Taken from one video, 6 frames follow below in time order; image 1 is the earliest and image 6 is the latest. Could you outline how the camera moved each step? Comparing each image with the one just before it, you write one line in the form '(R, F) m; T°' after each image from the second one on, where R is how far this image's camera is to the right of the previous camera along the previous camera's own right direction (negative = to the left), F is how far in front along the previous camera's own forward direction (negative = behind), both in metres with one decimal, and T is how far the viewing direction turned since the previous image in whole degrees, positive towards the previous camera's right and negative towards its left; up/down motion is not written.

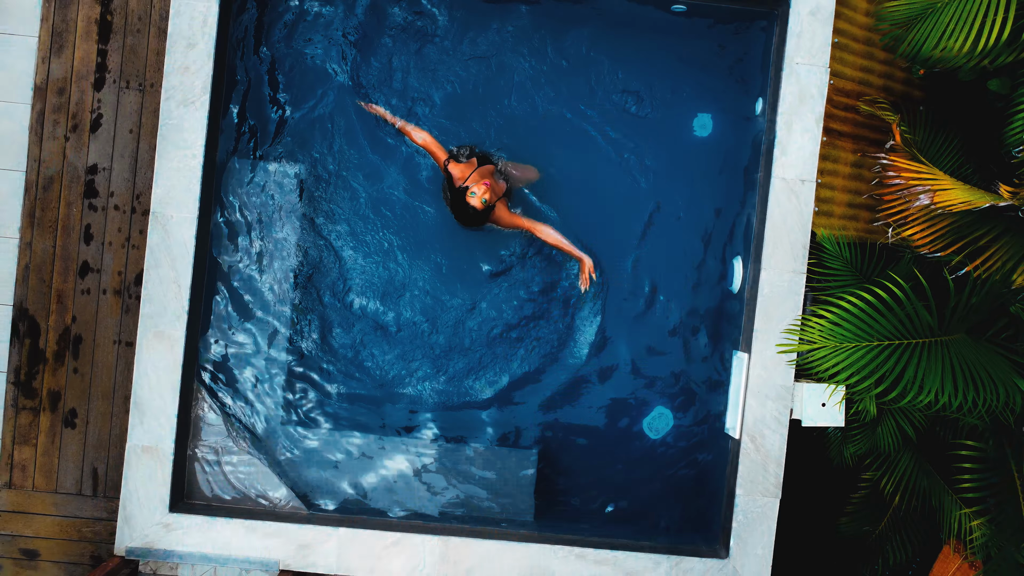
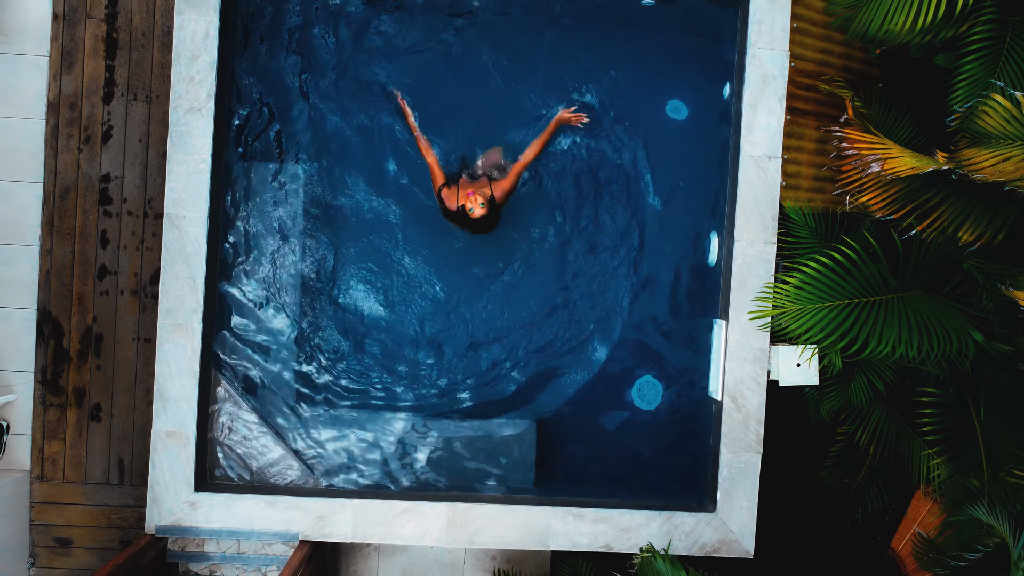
(0.0, -0.2) m; 0°
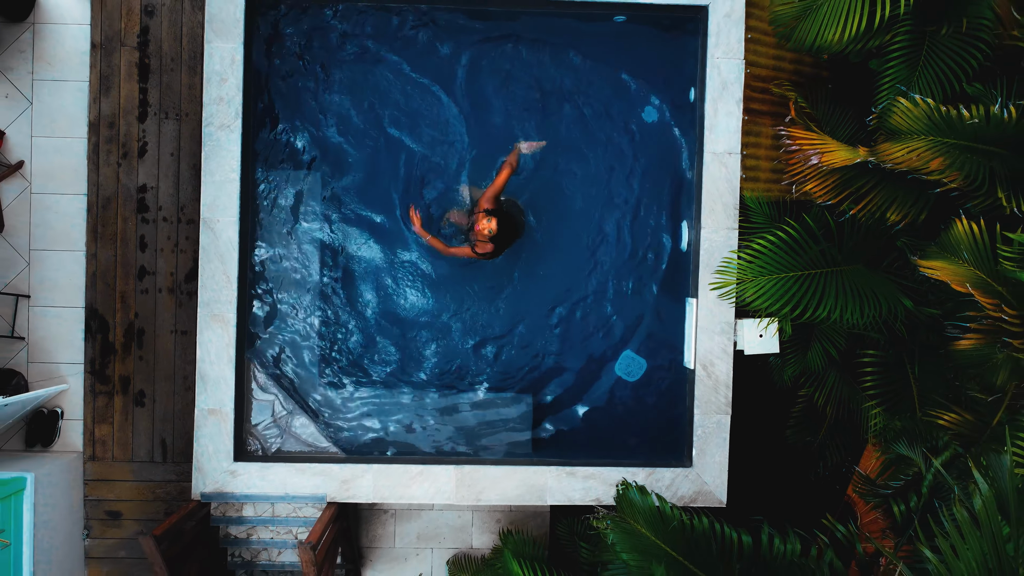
(0.0, -0.4) m; 0°
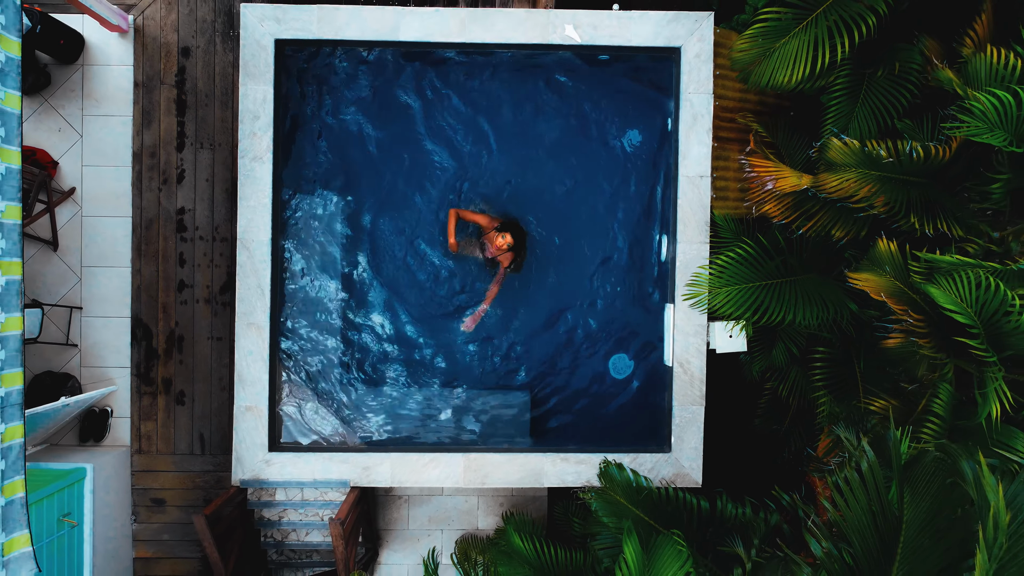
(0.0, -0.5) m; 0°
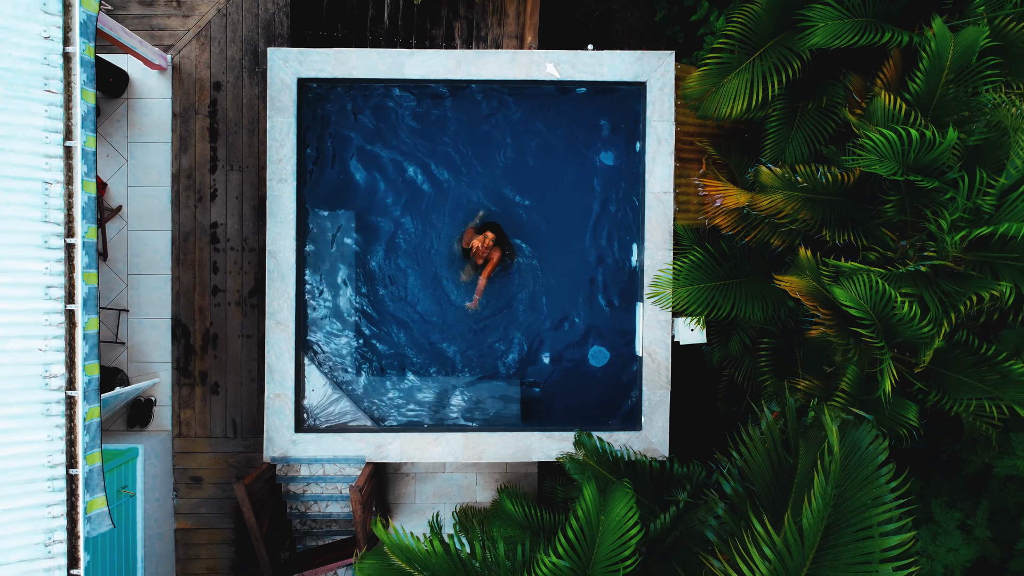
(+0.1, -0.7) m; 0°
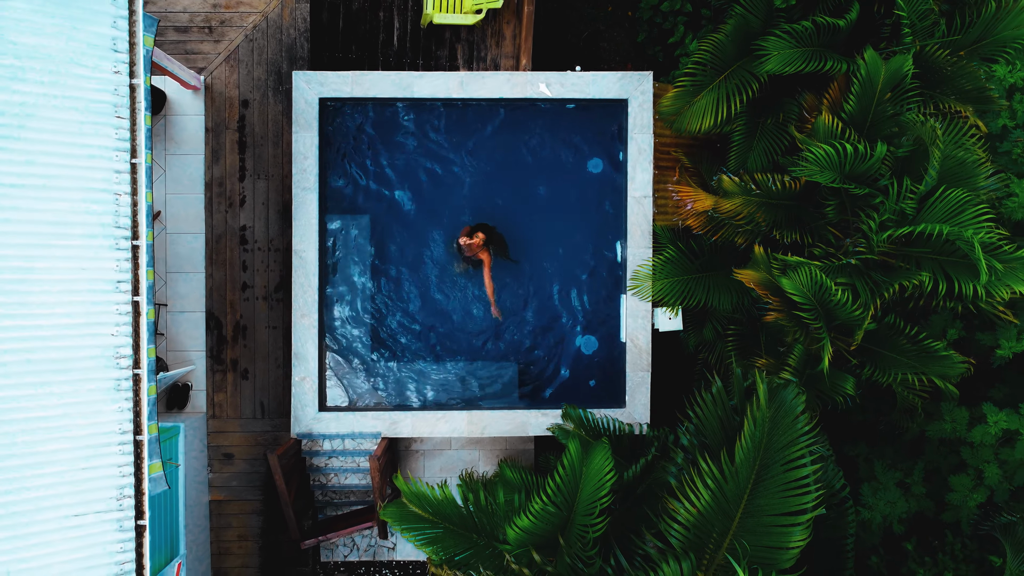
(0.0, -0.6) m; 0°
